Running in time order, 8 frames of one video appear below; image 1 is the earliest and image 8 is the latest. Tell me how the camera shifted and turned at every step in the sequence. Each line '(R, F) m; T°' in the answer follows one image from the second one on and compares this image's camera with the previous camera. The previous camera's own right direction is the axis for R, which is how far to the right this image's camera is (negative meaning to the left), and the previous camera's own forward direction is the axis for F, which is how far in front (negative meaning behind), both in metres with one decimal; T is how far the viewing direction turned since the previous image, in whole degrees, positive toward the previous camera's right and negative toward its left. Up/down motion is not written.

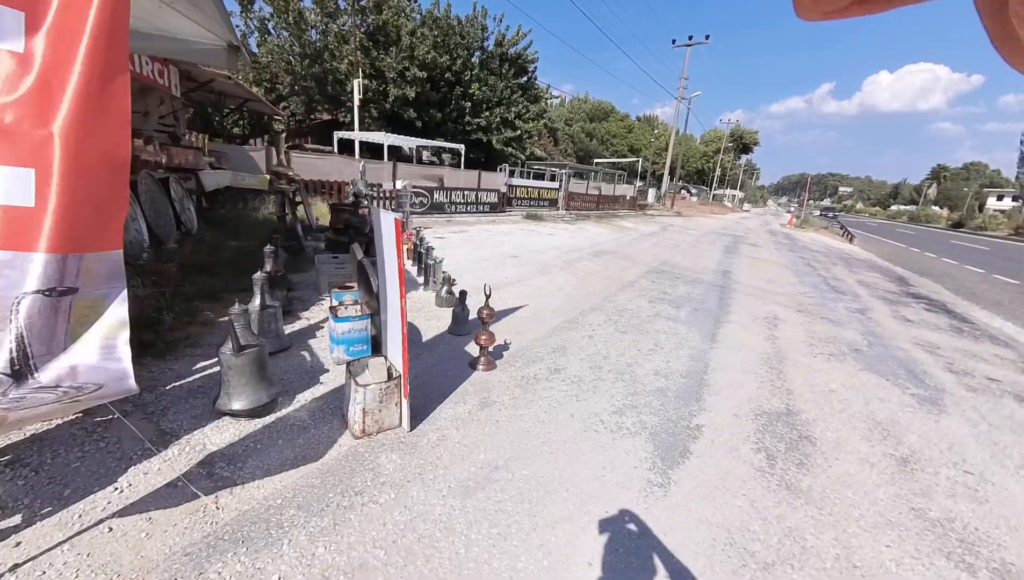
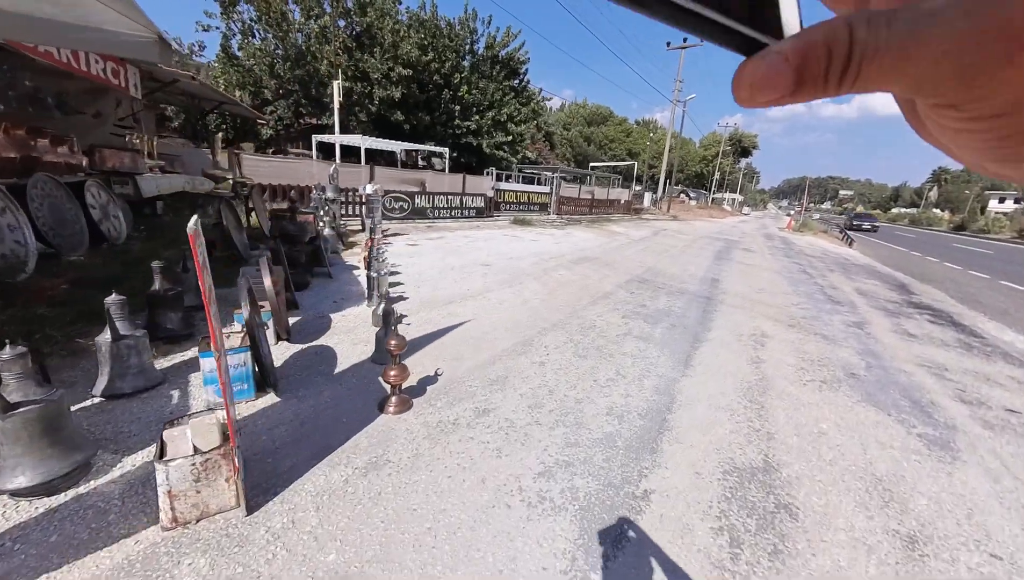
(+0.5, +0.5) m; 0°
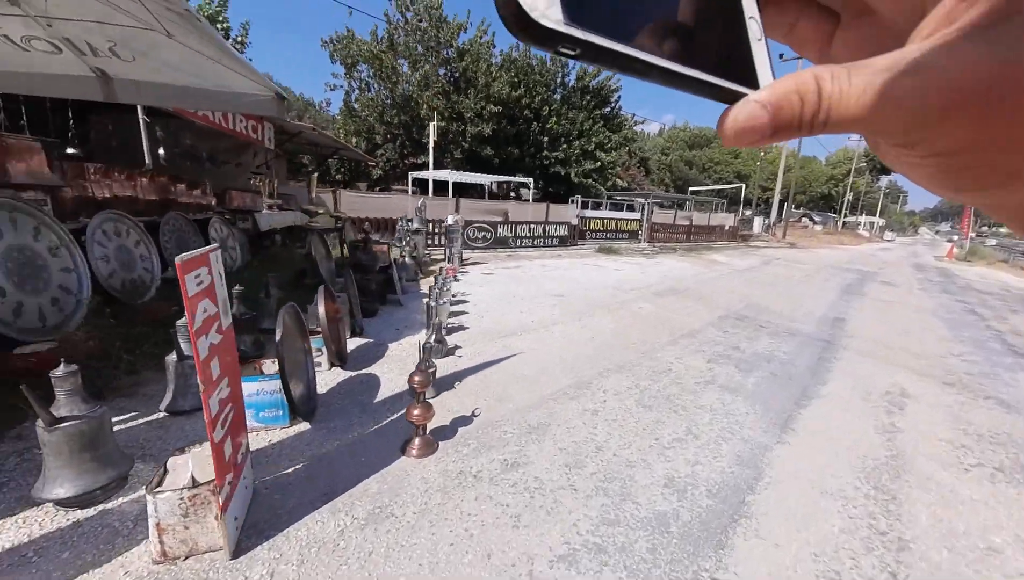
(+0.3, +0.3) m; -13°
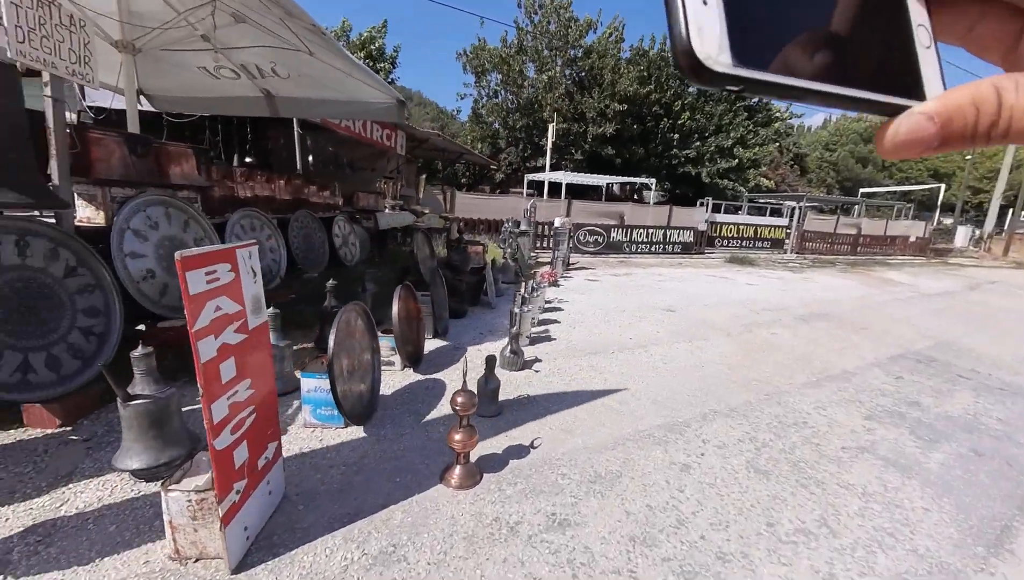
(+0.2, +0.4) m; -16°
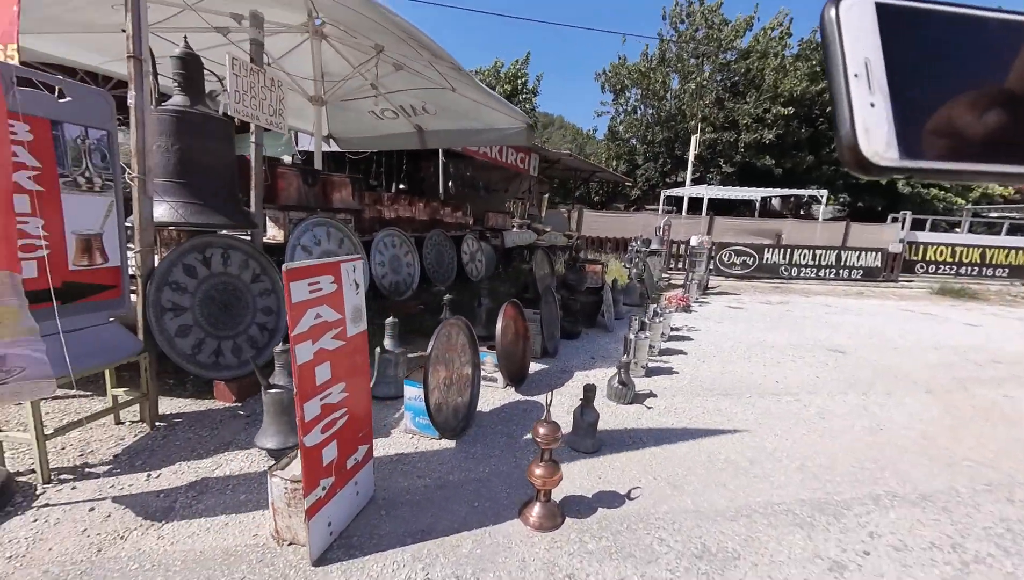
(+0.2, +0.2) m; -19°
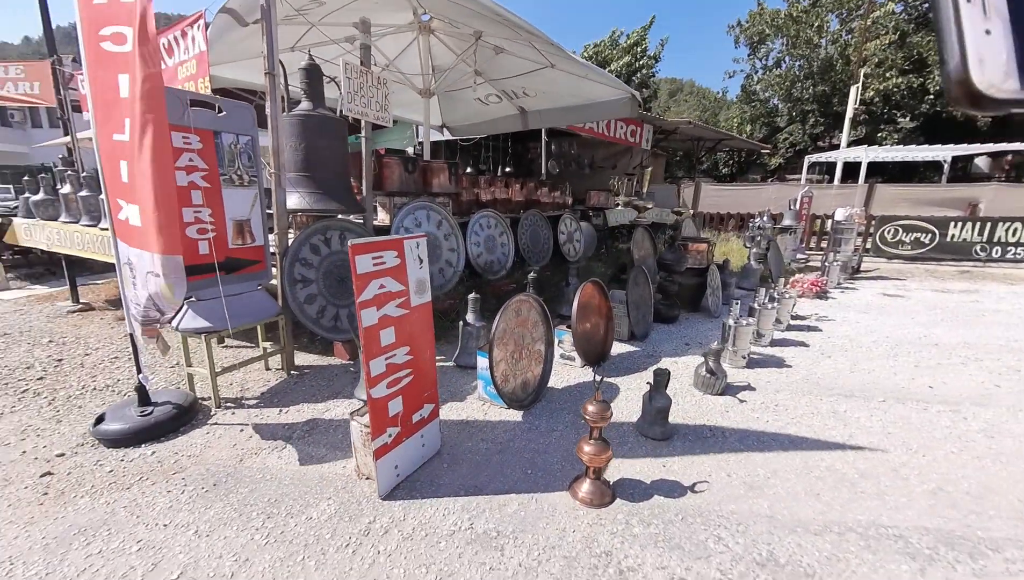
(+0.3, 0.0) m; -16°
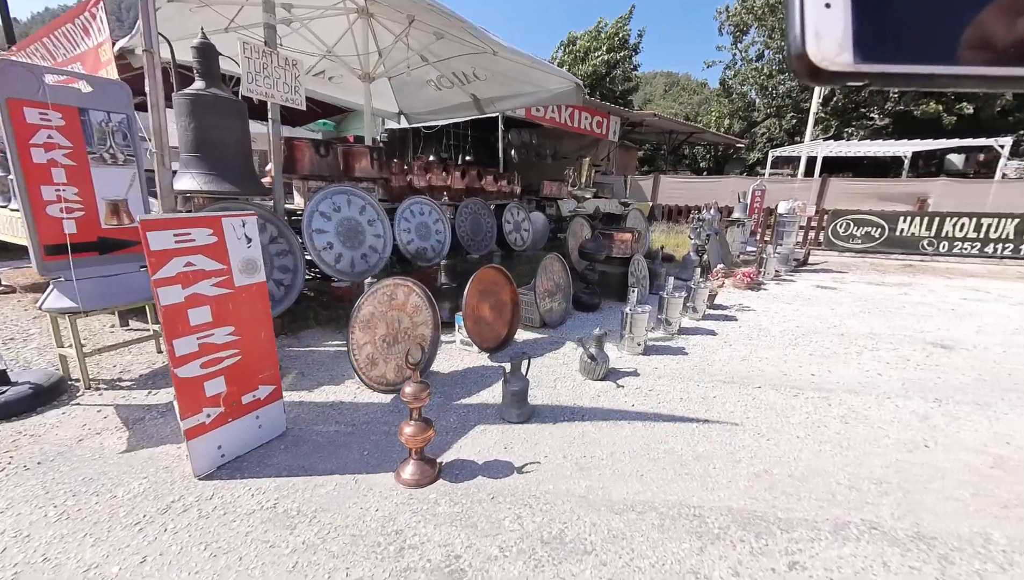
(+0.7, 0.0) m; +1°
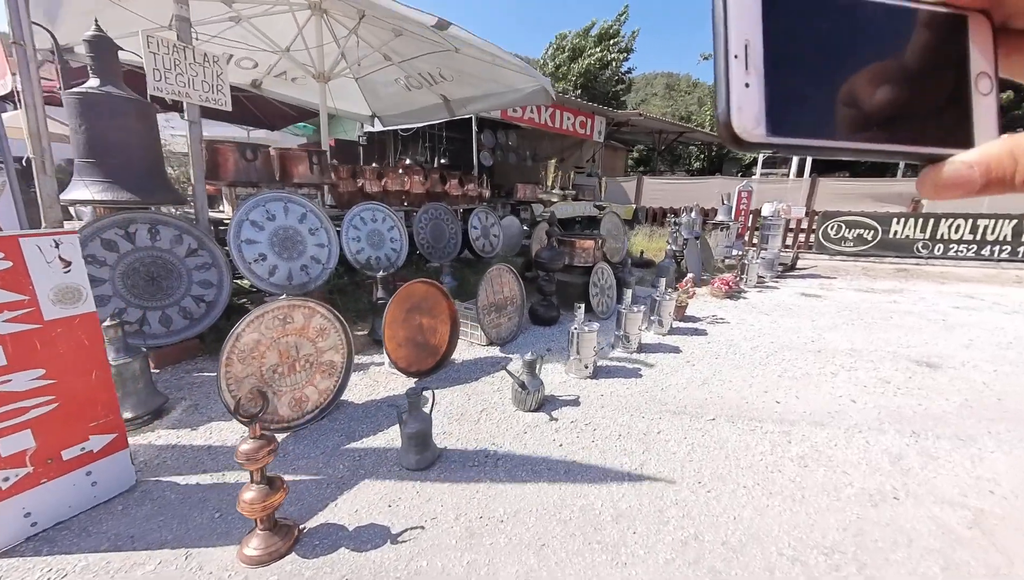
(+0.5, +0.3) m; 0°
